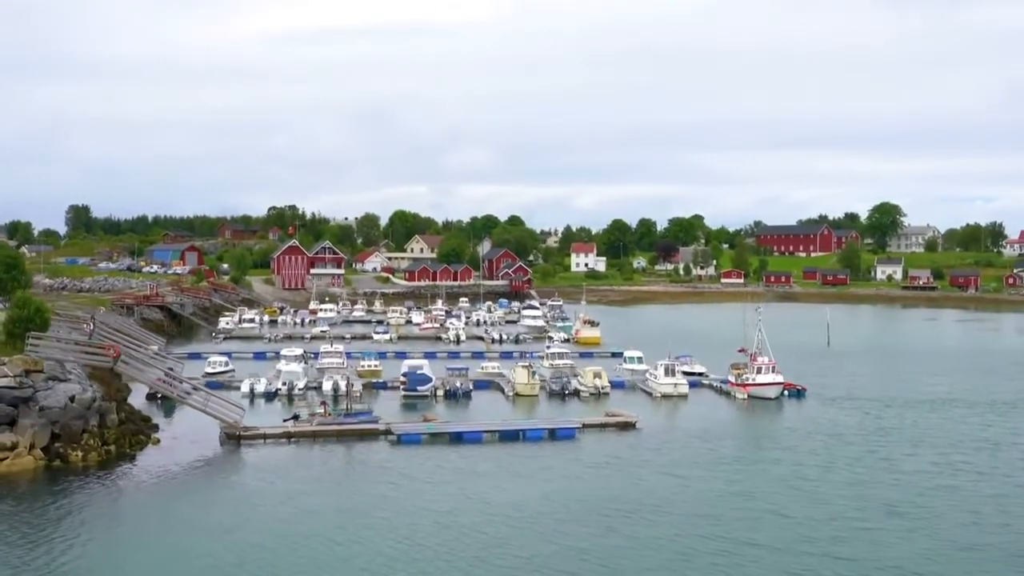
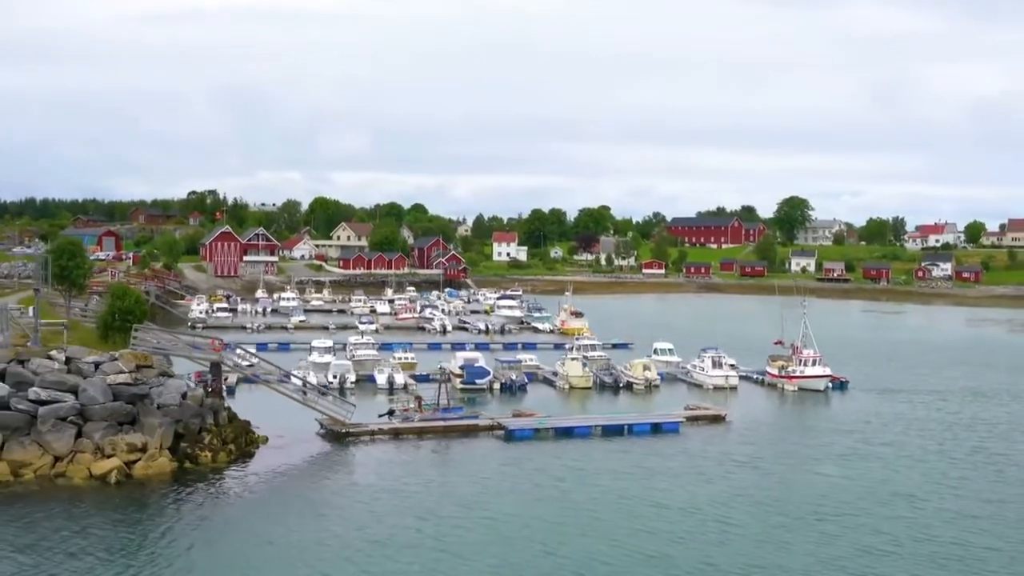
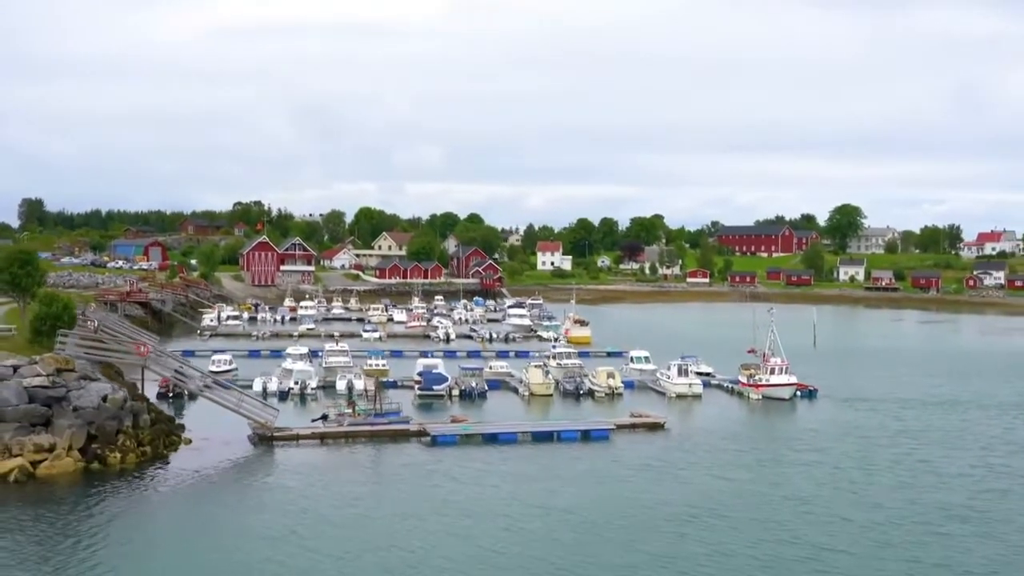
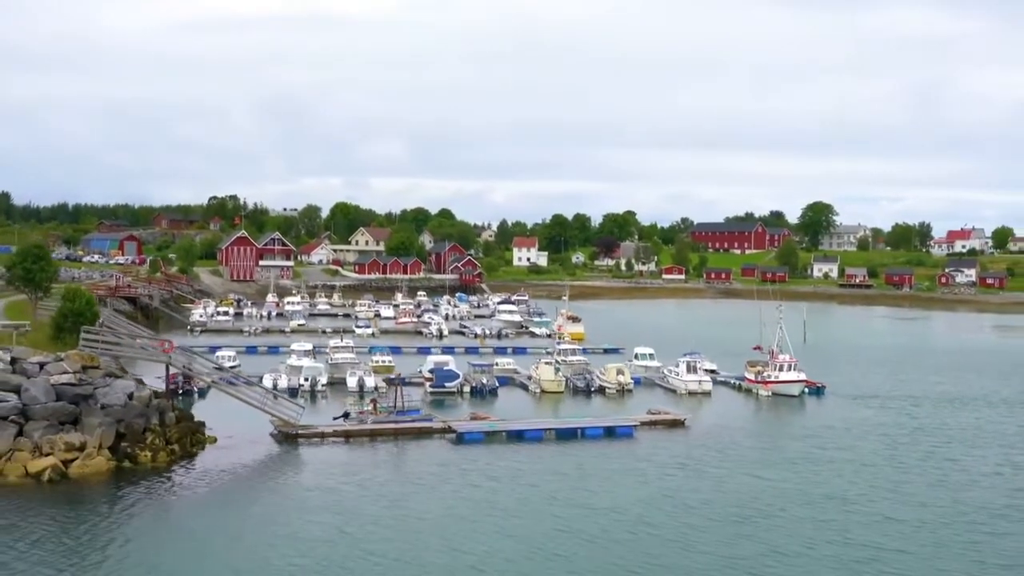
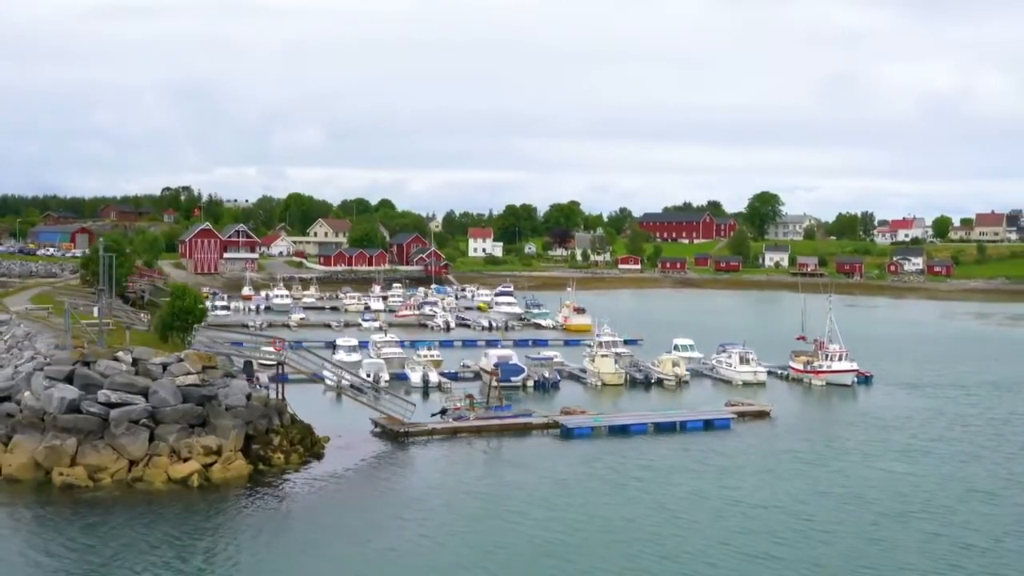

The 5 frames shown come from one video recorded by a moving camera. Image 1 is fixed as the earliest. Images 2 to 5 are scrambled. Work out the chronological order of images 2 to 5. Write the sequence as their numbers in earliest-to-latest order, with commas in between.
3, 4, 2, 5
